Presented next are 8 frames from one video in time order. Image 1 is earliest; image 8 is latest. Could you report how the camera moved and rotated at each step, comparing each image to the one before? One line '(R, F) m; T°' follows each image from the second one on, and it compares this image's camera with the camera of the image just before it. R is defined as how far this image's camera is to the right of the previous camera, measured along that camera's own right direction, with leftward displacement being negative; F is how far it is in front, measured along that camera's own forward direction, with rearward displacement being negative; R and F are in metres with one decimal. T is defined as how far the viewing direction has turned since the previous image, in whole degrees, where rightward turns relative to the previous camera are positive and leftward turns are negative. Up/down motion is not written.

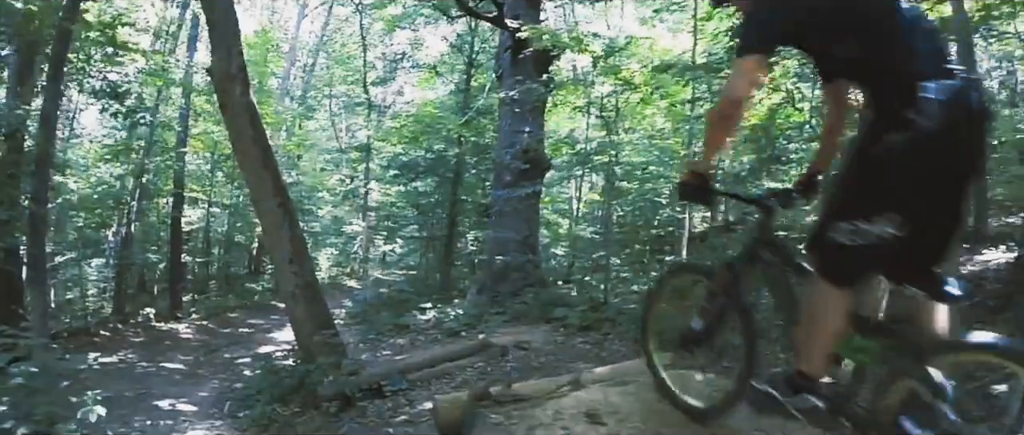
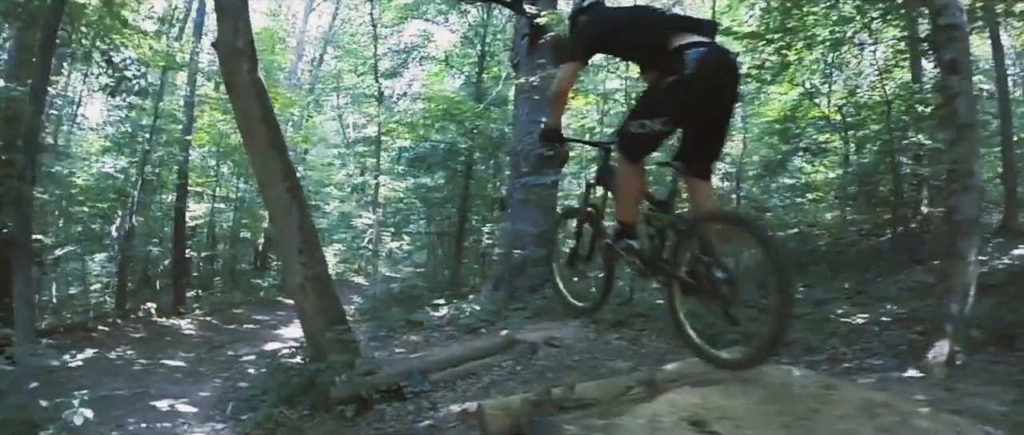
(-0.2, +0.5) m; 0°
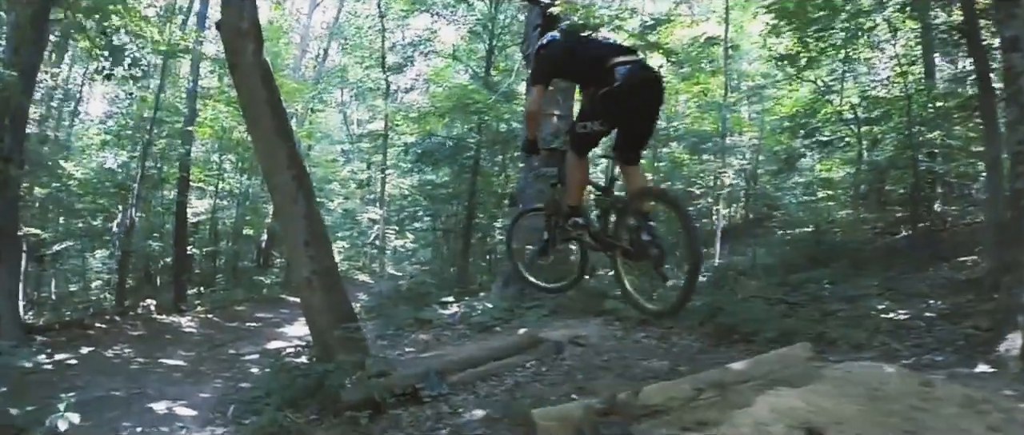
(-0.1, +0.4) m; 0°
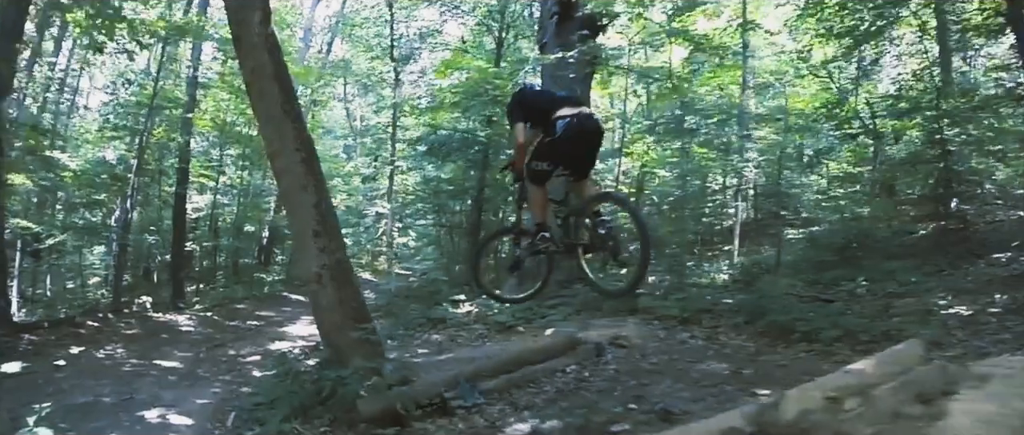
(-0.2, +0.5) m; 0°
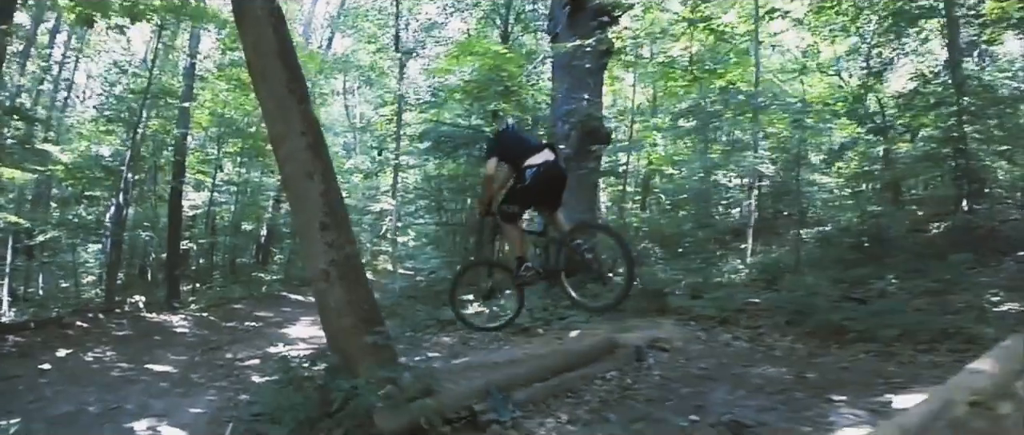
(-0.2, +0.4) m; 0°
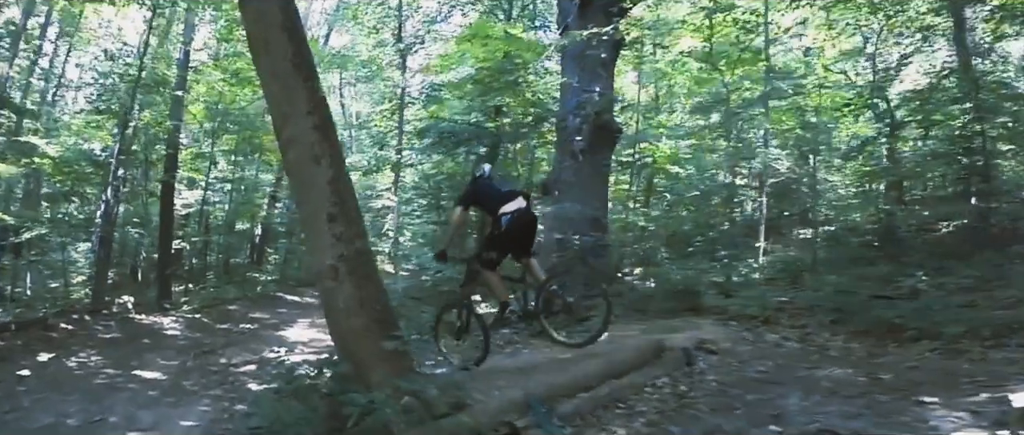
(-0.2, +0.4) m; 0°
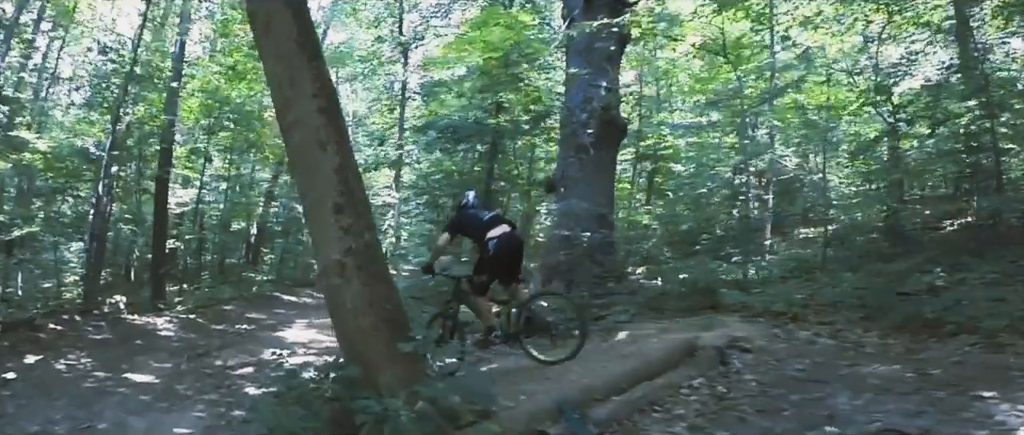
(-0.1, +0.3) m; 0°
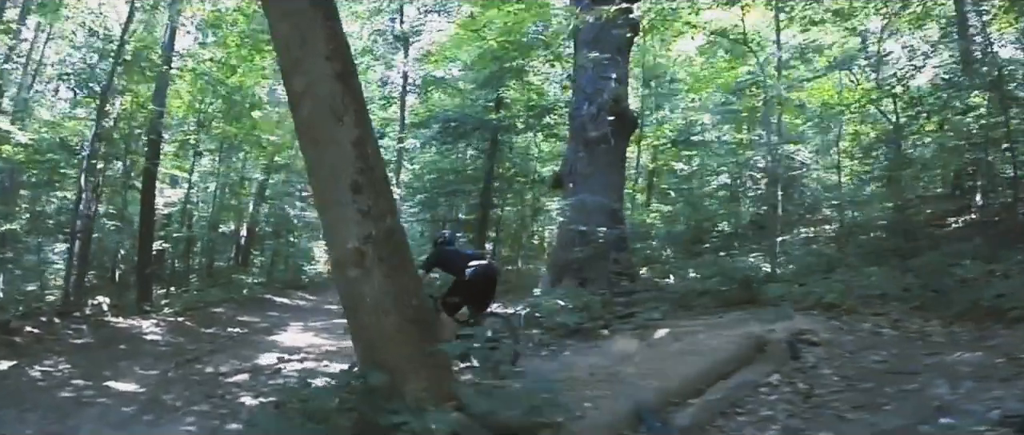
(-0.2, +0.5) m; +1°
